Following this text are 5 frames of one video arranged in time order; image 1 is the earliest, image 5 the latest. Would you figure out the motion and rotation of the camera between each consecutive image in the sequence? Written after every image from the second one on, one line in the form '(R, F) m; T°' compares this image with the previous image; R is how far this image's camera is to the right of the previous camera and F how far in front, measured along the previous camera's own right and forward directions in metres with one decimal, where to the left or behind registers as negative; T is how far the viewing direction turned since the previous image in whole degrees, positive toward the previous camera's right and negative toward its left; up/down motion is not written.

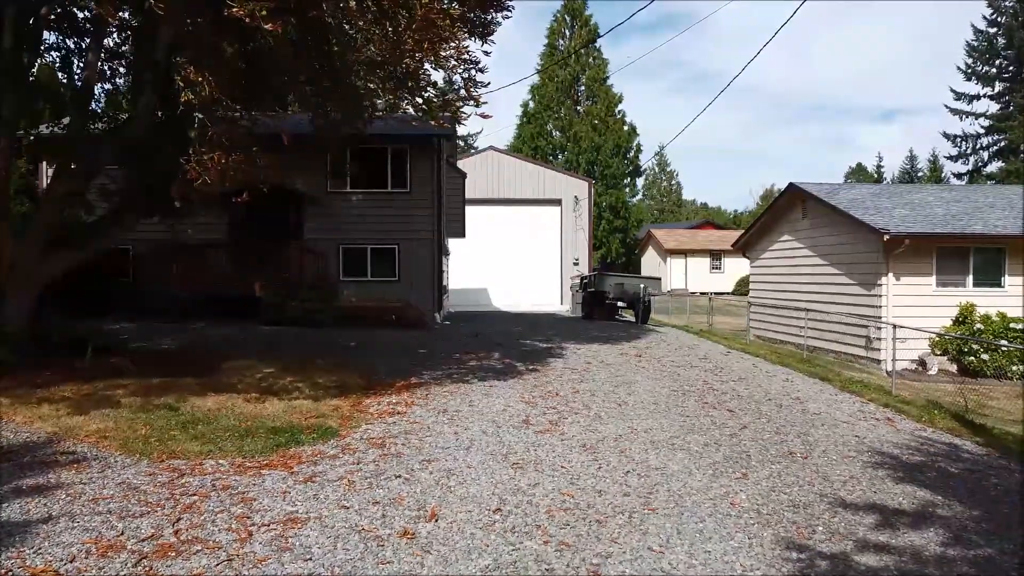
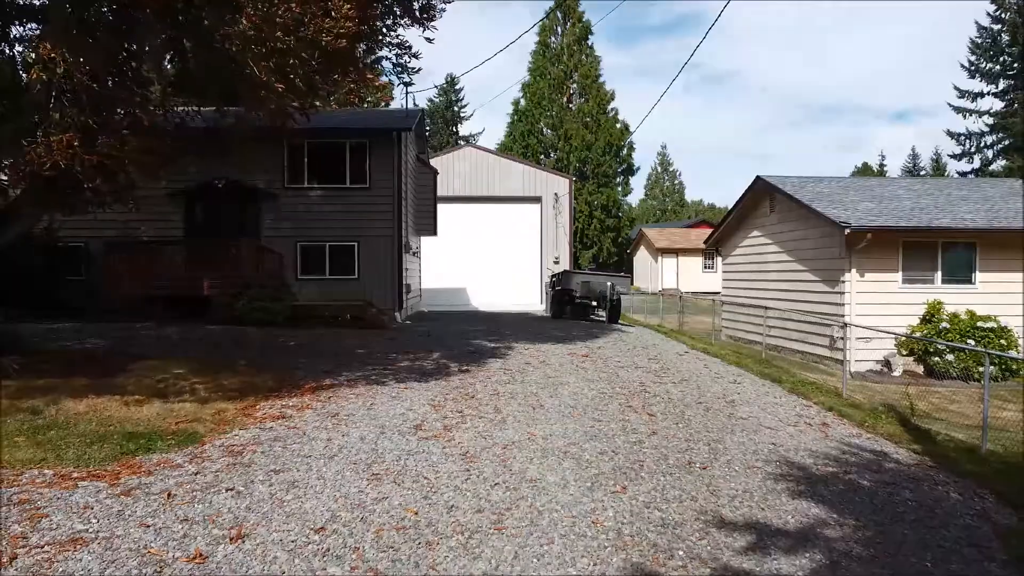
(+1.0, +0.6) m; -1°
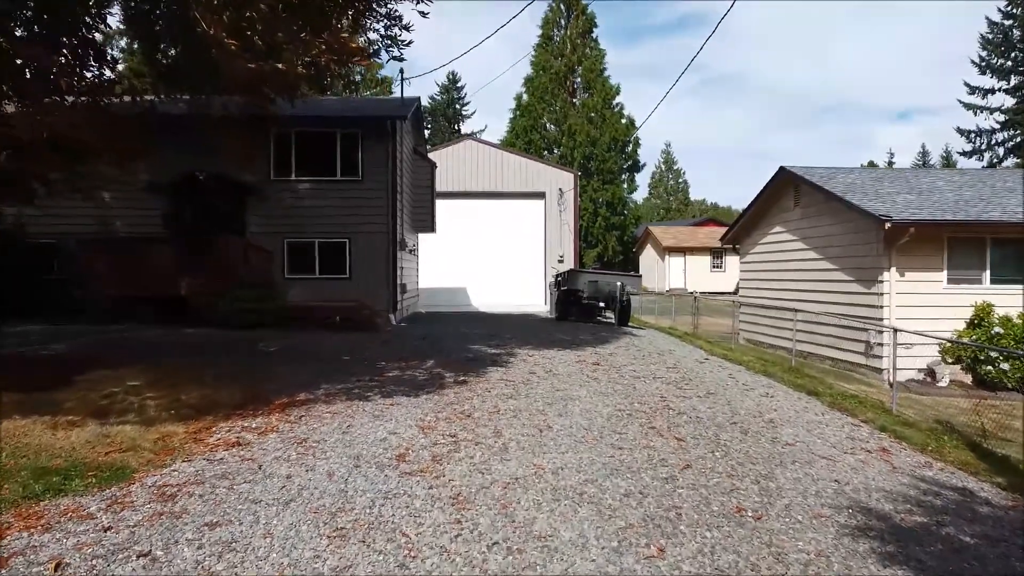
(0.0, +1.2) m; 0°
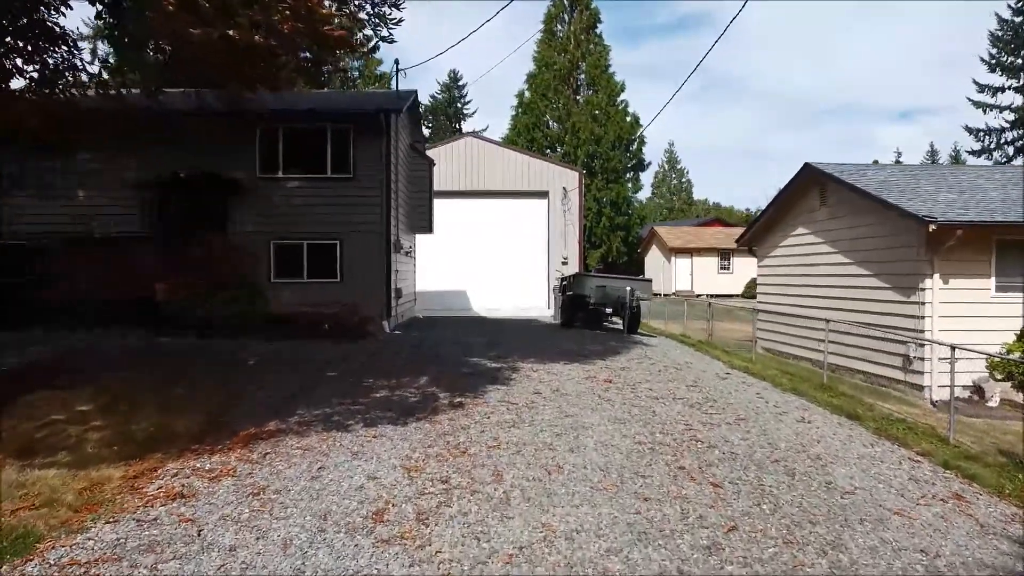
(0.0, +1.0) m; 0°
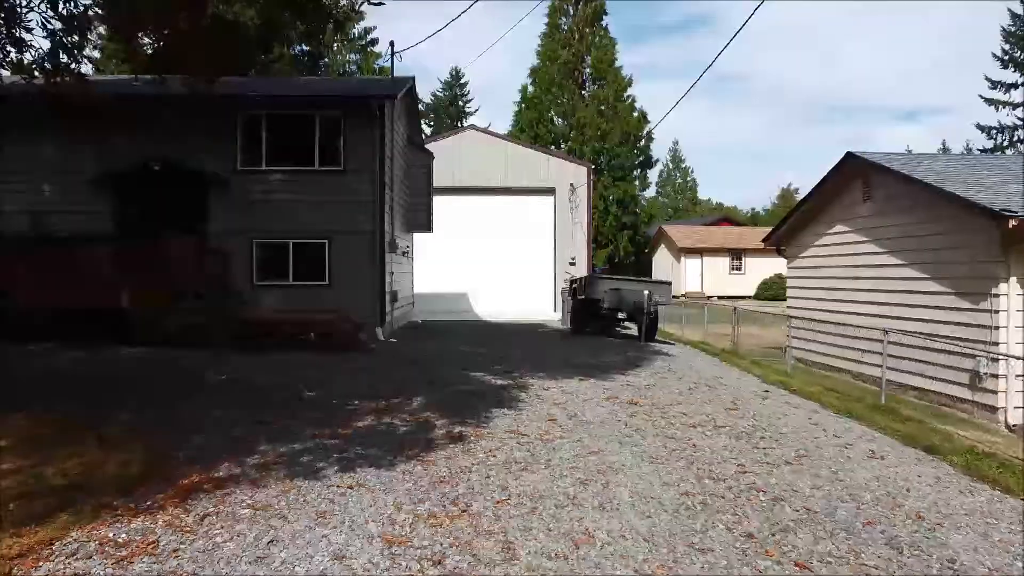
(-0.1, +1.3) m; 0°
